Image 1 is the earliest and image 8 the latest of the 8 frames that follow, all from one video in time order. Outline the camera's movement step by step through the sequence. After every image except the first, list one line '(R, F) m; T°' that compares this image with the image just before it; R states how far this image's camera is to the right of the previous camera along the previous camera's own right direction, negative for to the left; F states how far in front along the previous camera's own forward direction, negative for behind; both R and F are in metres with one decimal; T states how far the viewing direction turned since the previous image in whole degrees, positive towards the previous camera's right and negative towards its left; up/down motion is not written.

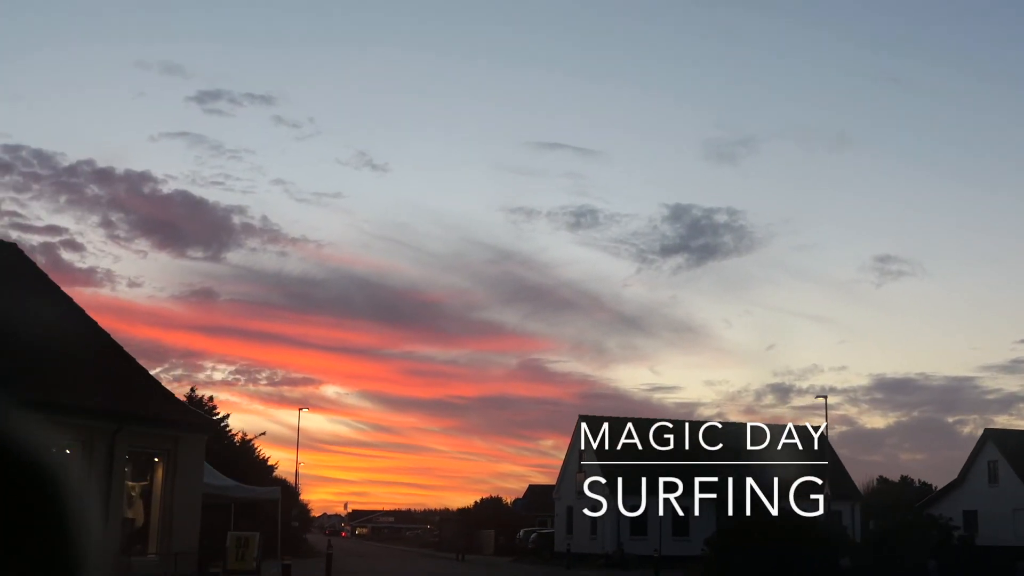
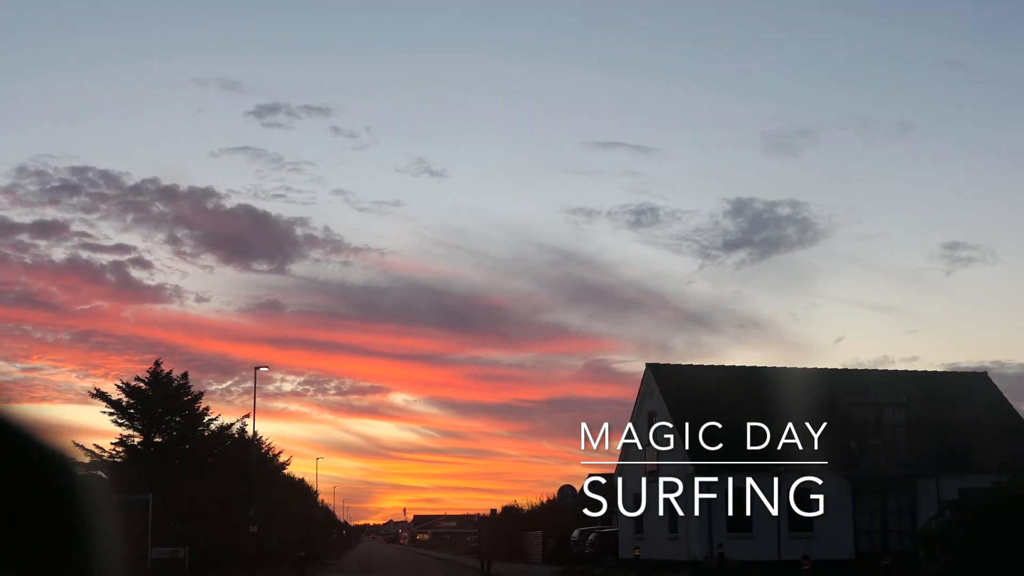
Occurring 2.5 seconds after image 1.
(+0.6, +9.7) m; -3°
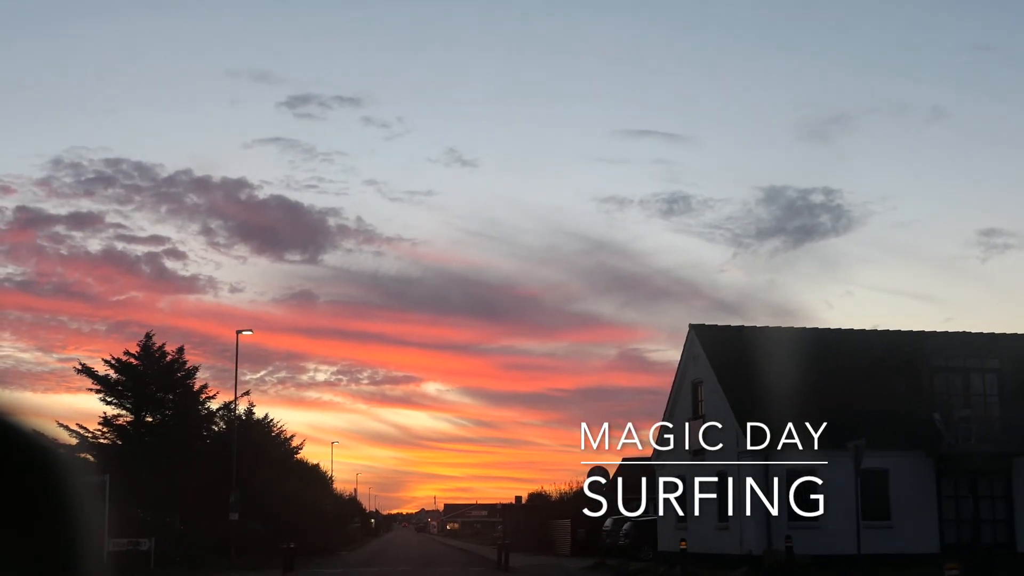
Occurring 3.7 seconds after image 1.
(+0.2, +3.4) m; -2°
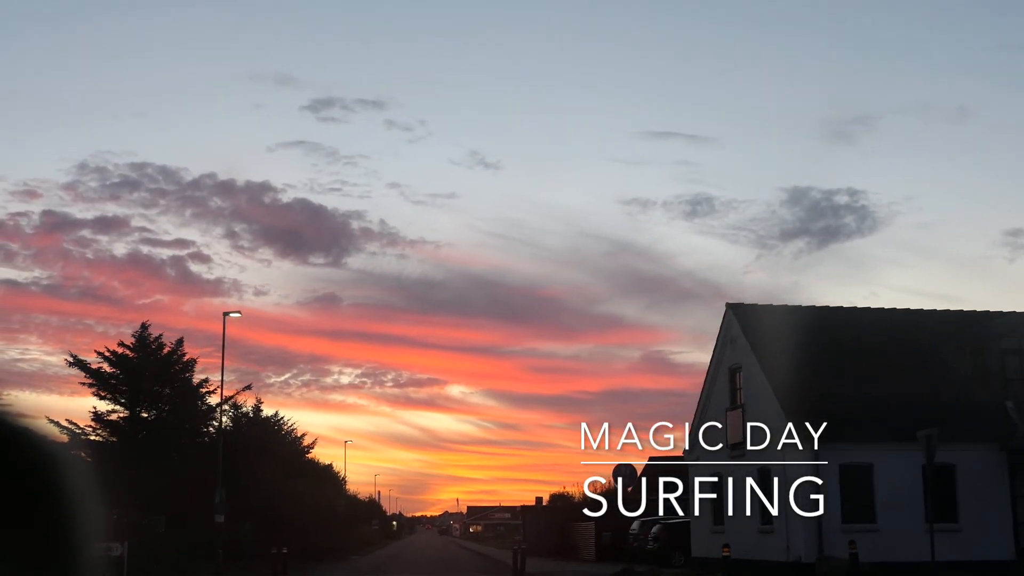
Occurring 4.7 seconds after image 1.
(+0.1, +2.1) m; -1°
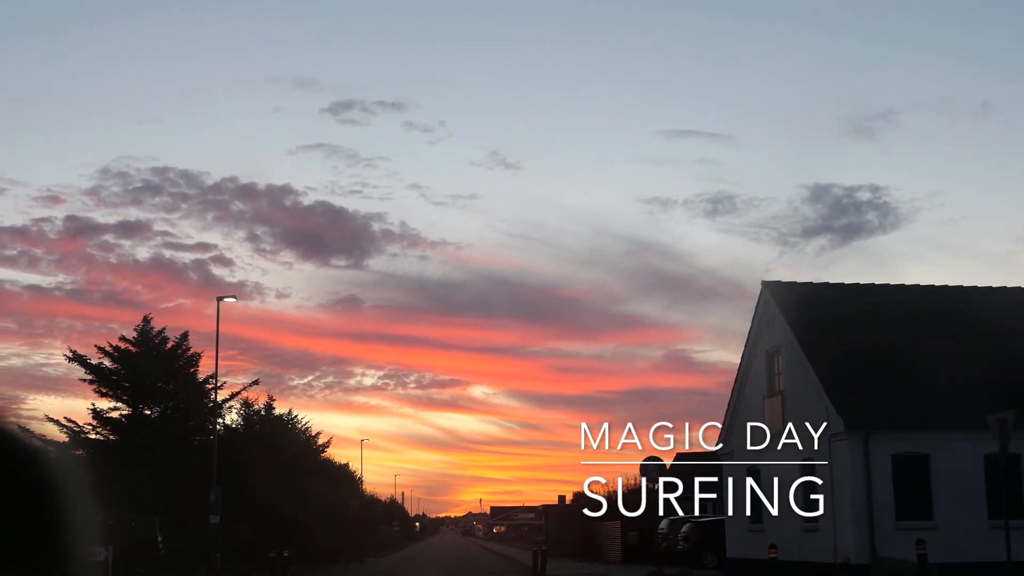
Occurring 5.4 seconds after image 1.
(+0.1, +1.5) m; -1°
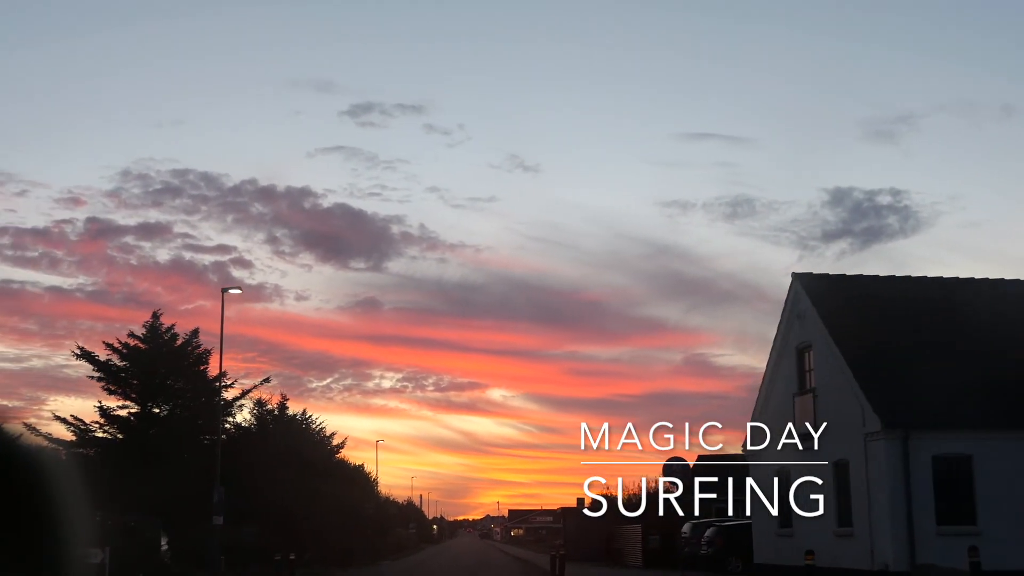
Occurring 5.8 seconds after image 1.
(0.0, +0.8) m; -1°
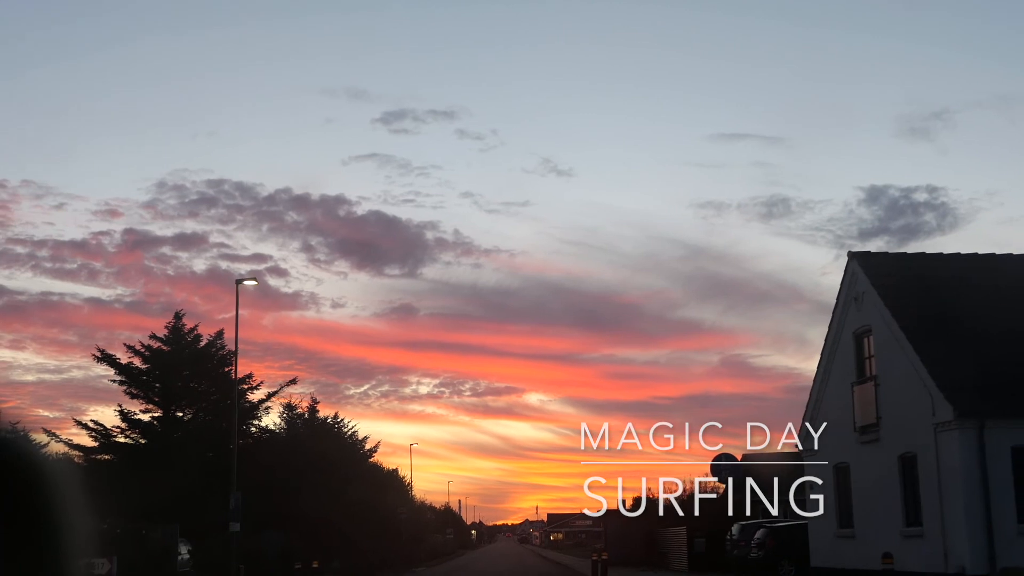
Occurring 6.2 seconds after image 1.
(0.0, +1.1) m; -2°
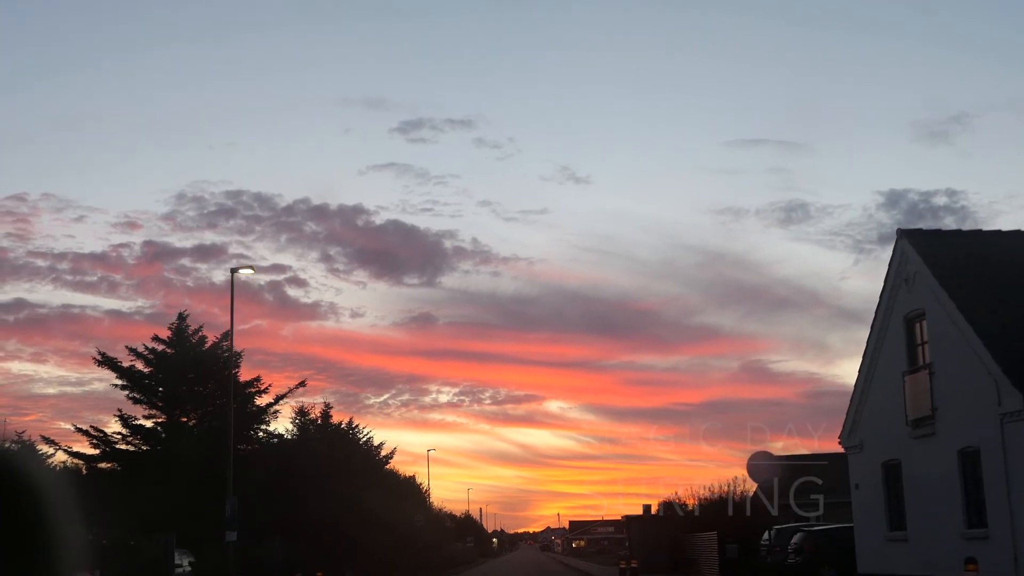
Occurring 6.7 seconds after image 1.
(0.0, +1.2) m; -1°
